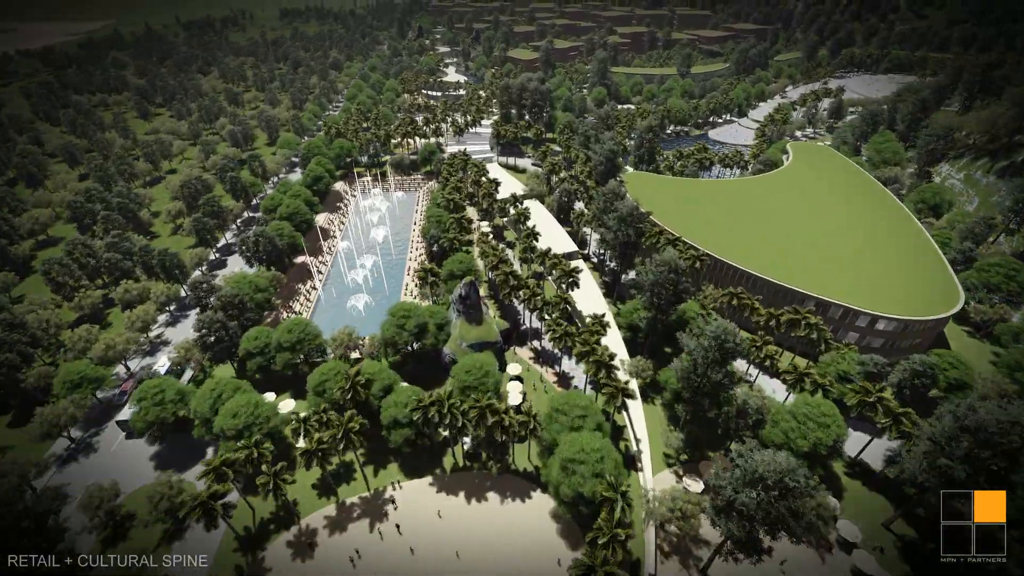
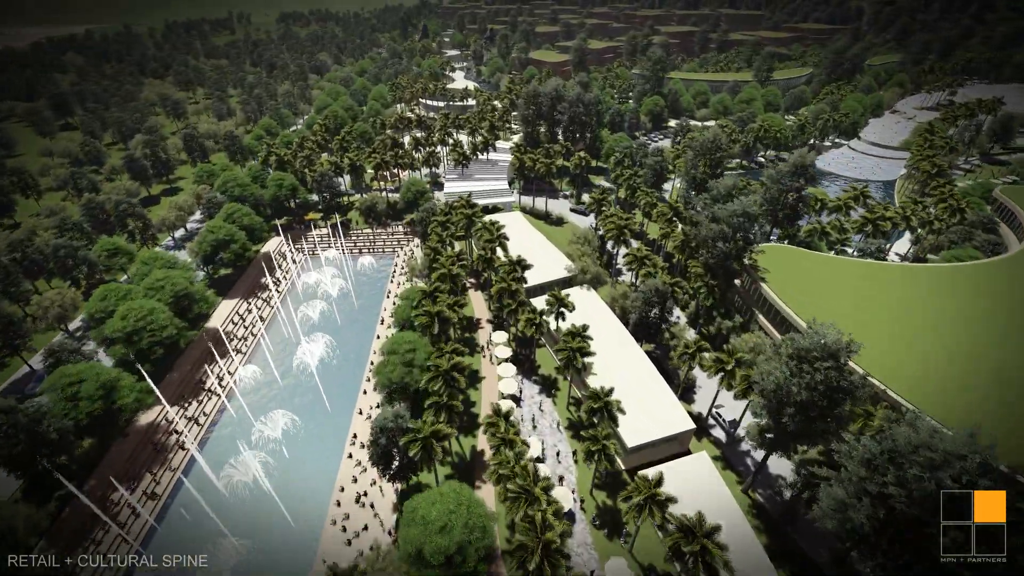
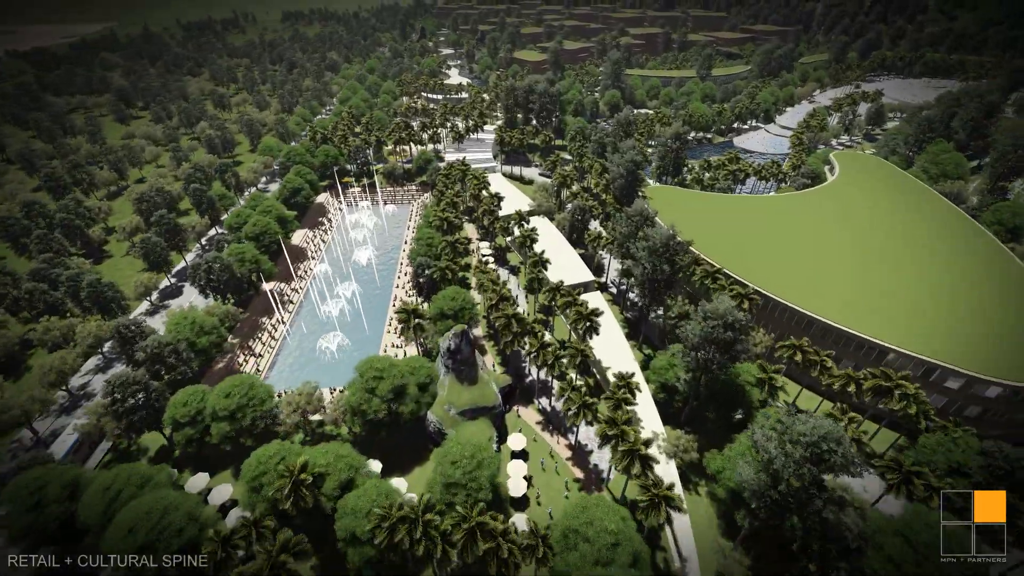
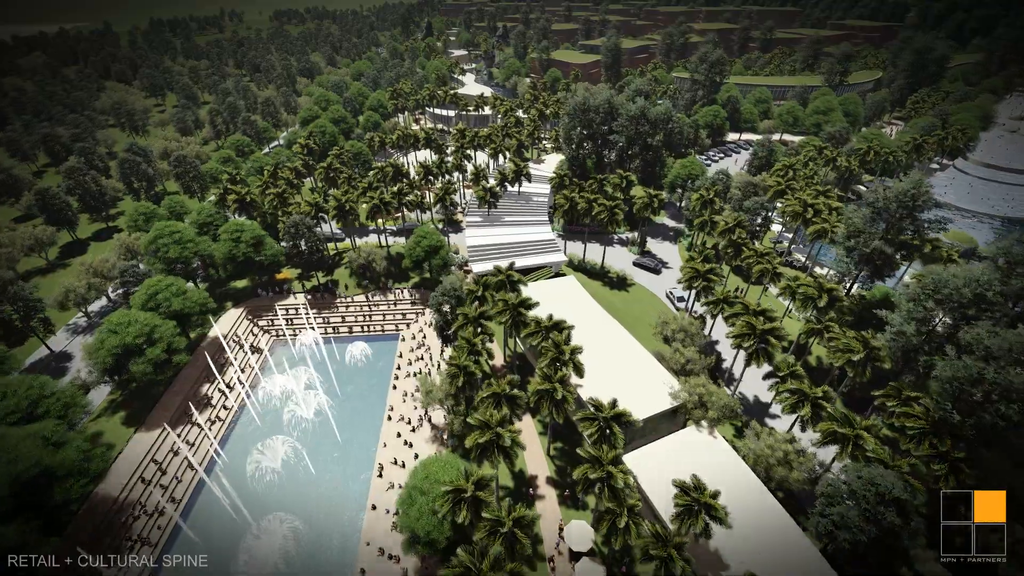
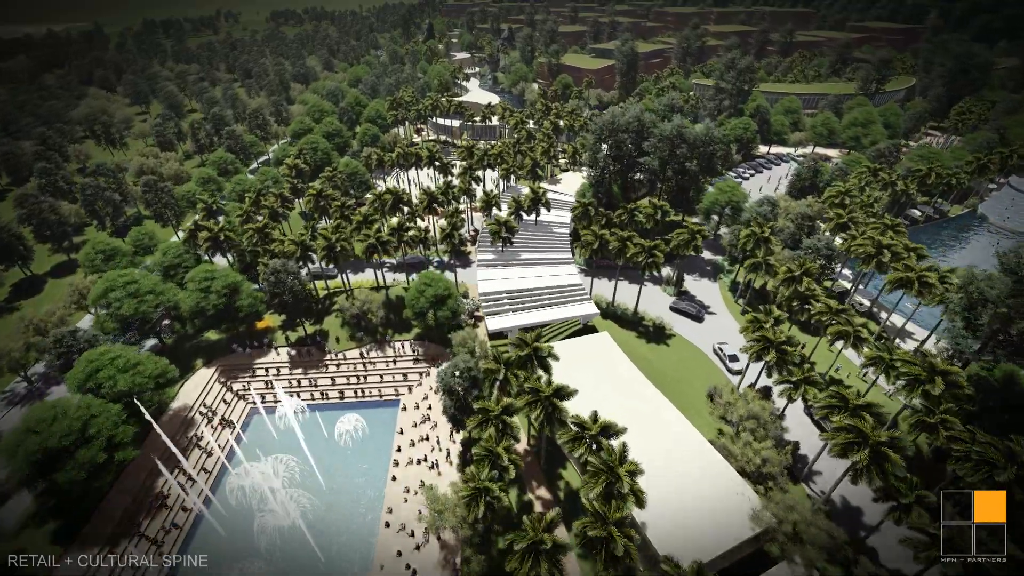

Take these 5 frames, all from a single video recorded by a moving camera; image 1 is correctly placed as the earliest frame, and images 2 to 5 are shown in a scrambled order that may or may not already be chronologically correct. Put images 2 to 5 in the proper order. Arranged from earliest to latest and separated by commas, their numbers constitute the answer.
3, 2, 4, 5
